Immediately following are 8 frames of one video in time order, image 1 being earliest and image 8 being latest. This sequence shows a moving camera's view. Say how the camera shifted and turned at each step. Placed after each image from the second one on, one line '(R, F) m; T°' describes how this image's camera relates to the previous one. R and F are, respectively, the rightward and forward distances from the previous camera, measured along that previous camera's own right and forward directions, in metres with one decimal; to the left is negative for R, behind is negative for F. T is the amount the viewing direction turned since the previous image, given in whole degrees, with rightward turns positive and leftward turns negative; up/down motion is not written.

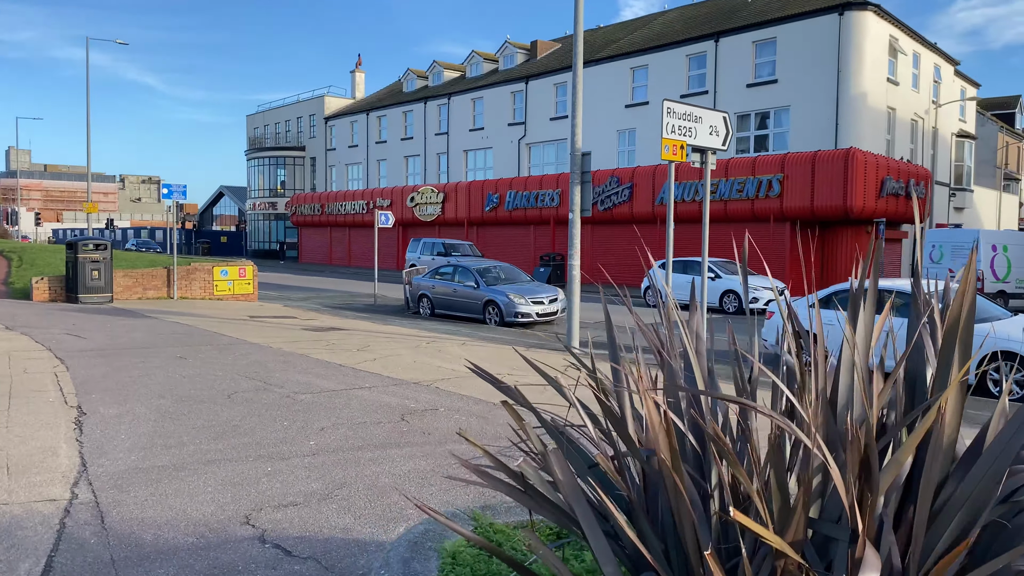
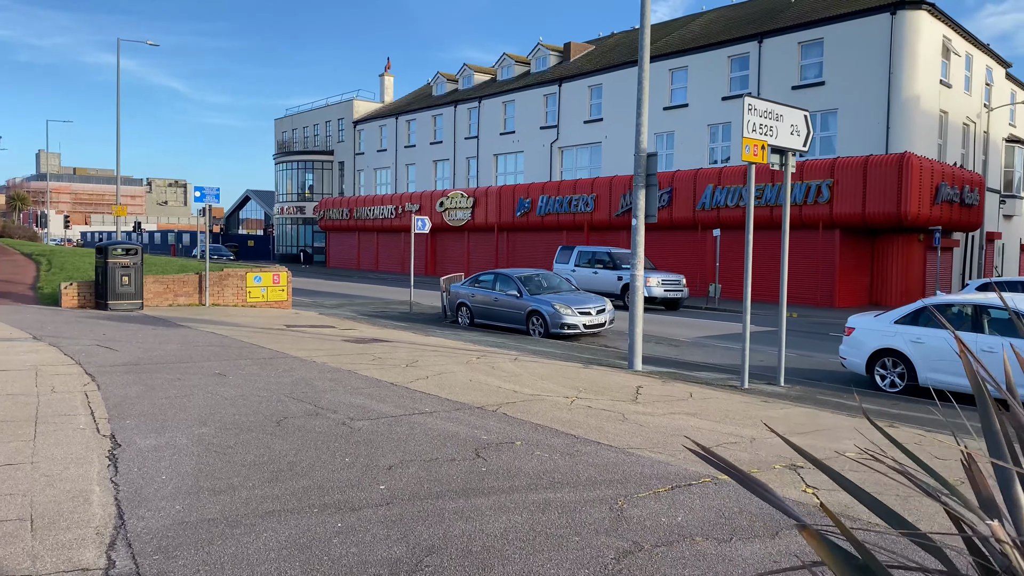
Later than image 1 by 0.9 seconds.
(-0.5, +0.8) m; -1°
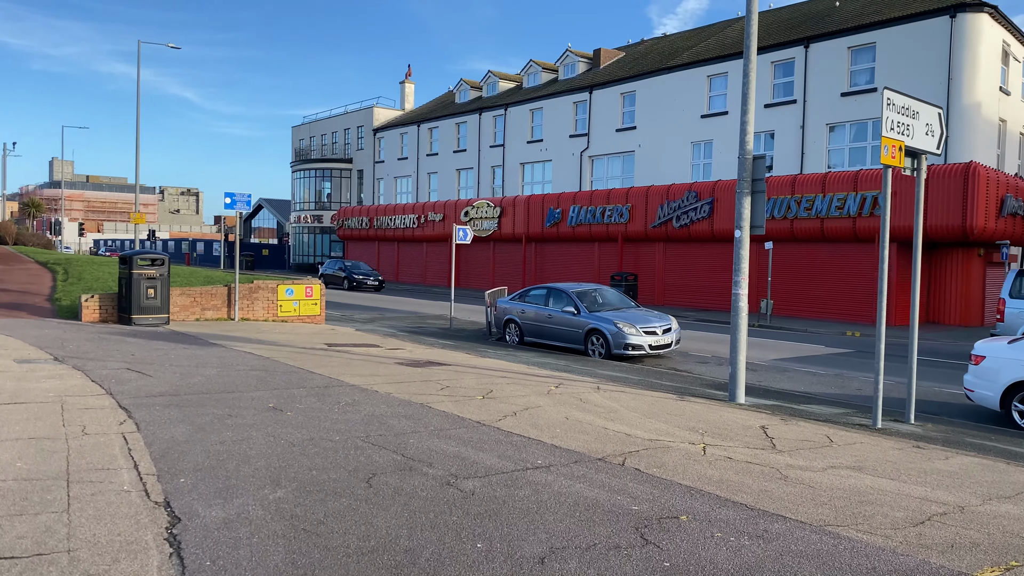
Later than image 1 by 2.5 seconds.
(-0.9, +1.3) m; -1°
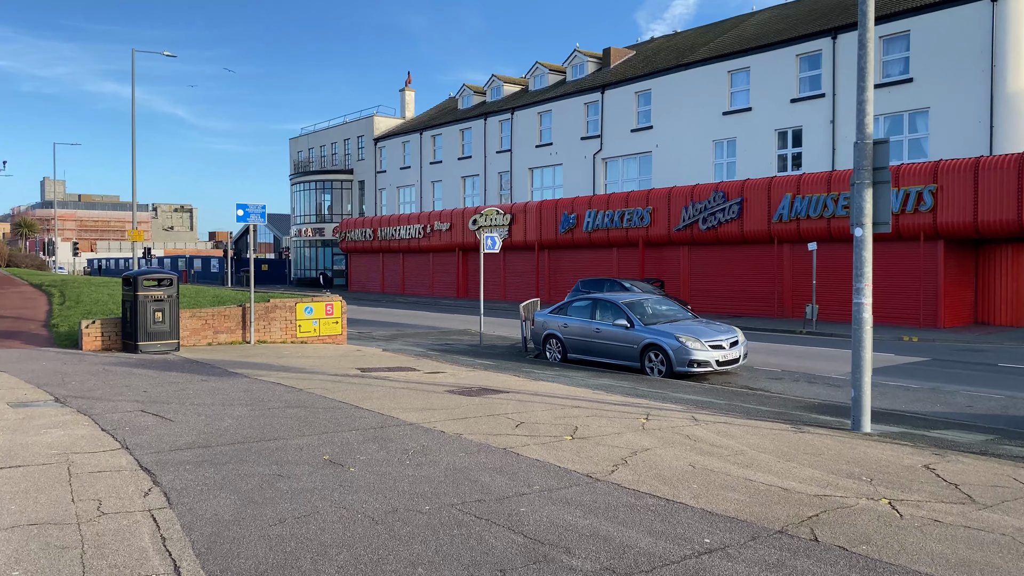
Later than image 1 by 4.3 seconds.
(-0.8, +1.5) m; 0°
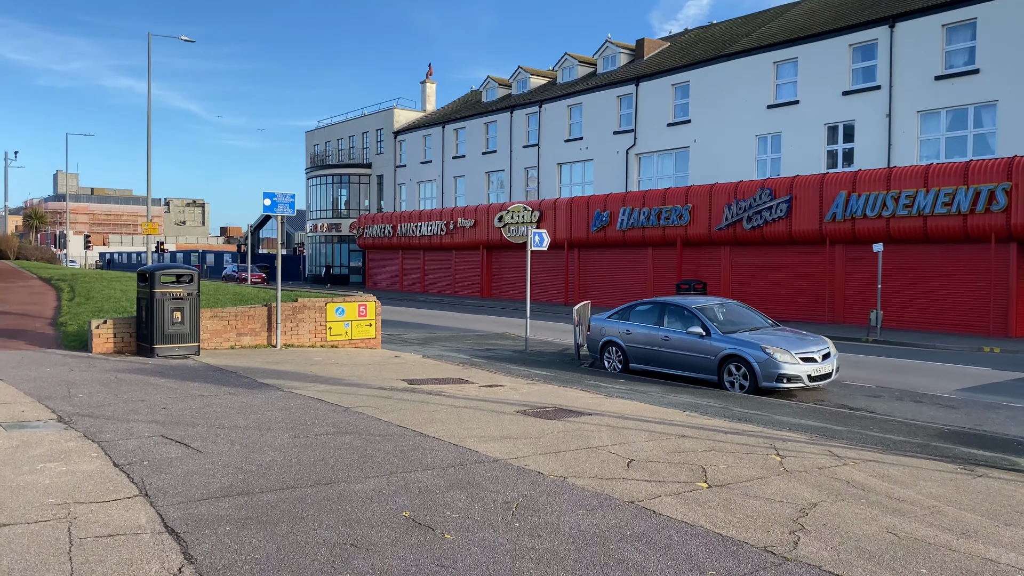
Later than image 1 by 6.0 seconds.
(-0.8, +1.5) m; -1°
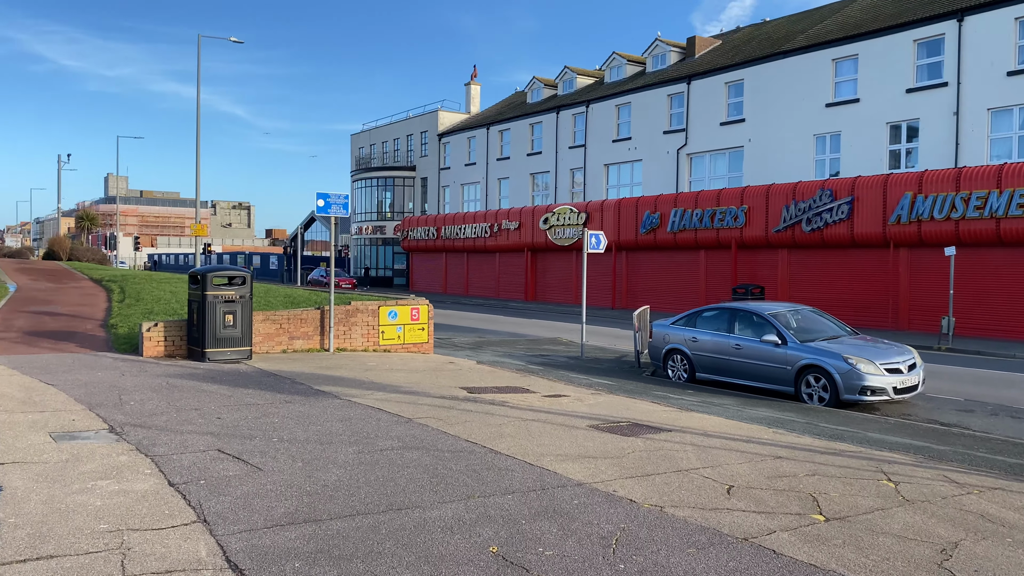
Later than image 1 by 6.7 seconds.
(-0.3, +0.6) m; -3°
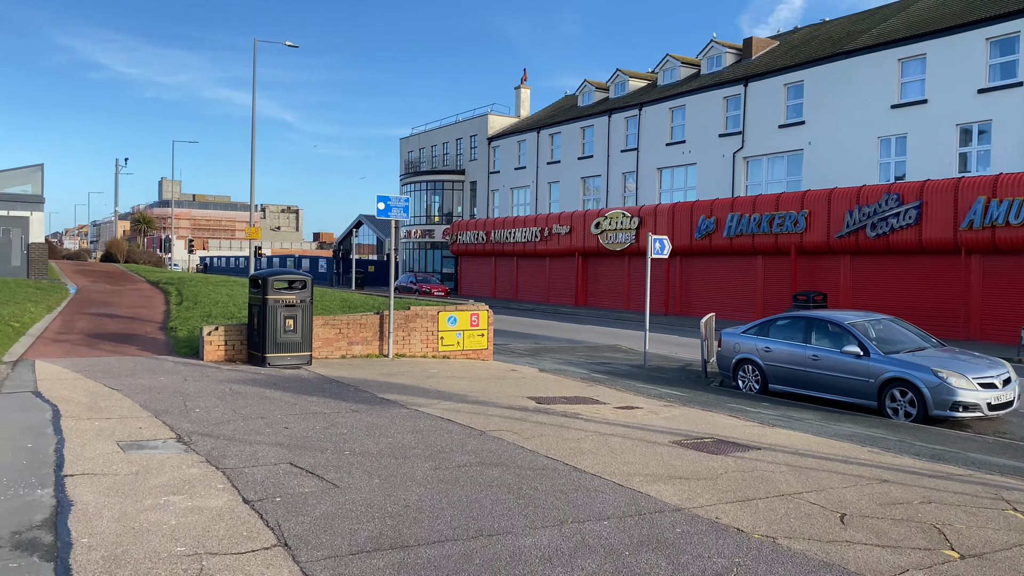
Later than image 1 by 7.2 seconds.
(-0.3, +0.4) m; -3°
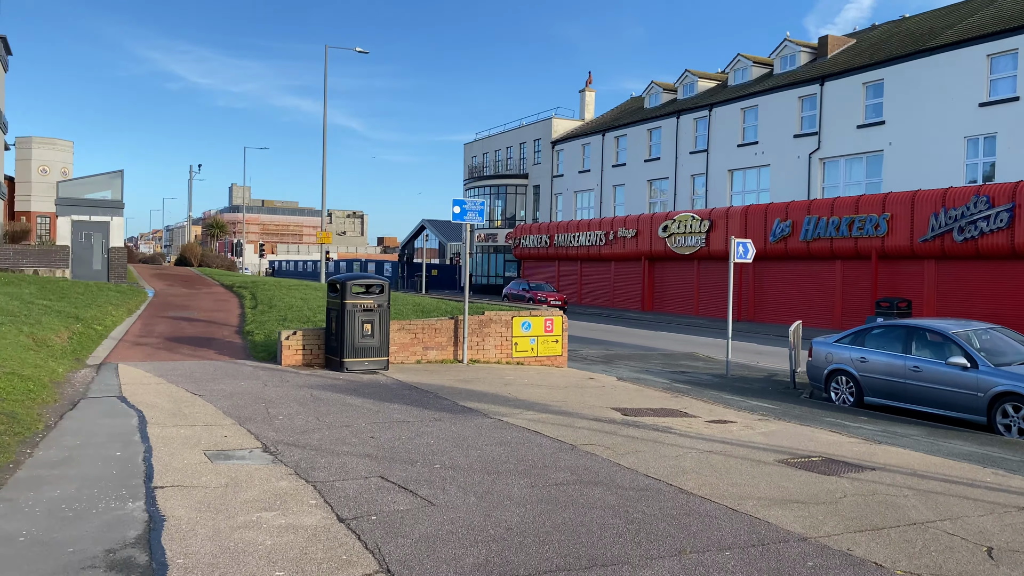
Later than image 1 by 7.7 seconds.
(-0.3, +0.3) m; -4°
